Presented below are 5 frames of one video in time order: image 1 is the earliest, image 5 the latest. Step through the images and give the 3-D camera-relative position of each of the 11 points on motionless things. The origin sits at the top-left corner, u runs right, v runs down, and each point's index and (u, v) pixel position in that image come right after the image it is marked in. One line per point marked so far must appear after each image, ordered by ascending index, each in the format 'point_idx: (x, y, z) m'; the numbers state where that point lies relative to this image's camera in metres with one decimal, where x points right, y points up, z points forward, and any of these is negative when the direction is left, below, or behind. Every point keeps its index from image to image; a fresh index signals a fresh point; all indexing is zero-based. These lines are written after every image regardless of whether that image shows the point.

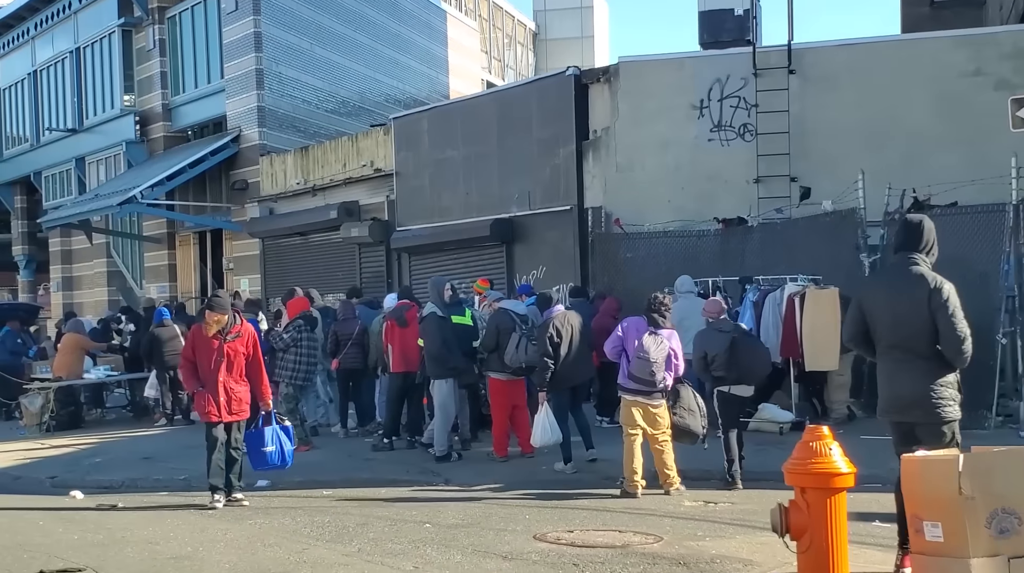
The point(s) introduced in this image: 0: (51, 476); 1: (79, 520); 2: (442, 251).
0: (-4.7, -1.9, +11.1) m
1: (-2.9, -1.6, +7.4) m
2: (-1.2, +0.6, +19.0) m
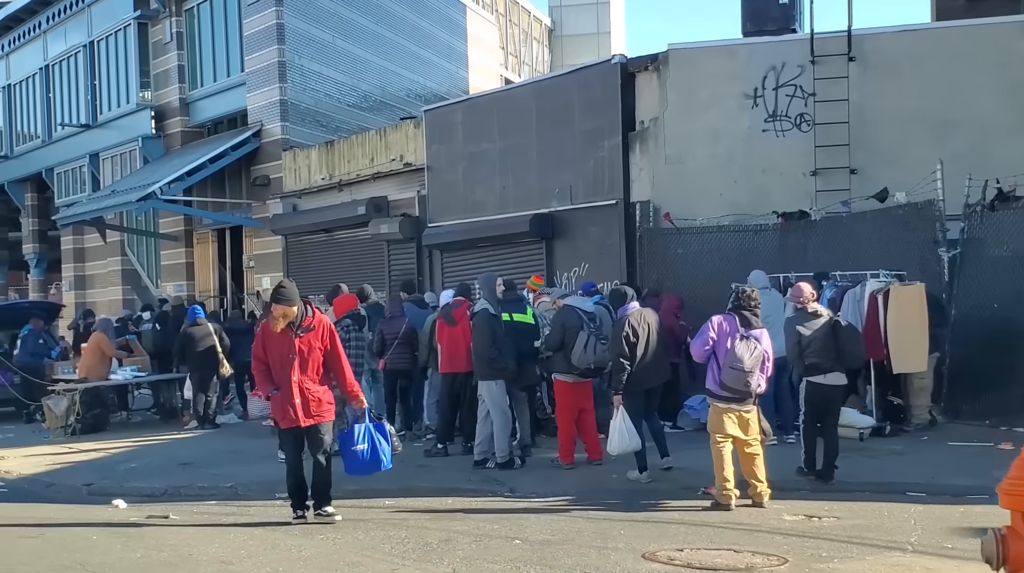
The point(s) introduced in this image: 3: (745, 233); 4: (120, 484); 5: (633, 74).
0: (-4.1, -1.9, +10.5) m
1: (-2.3, -1.6, +6.8) m
2: (-0.6, +0.7, +18.3) m
3: (+3.0, +0.7, +13.8) m
4: (-3.7, -1.9, +10.4) m
5: (+1.7, +3.0, +15.3) m
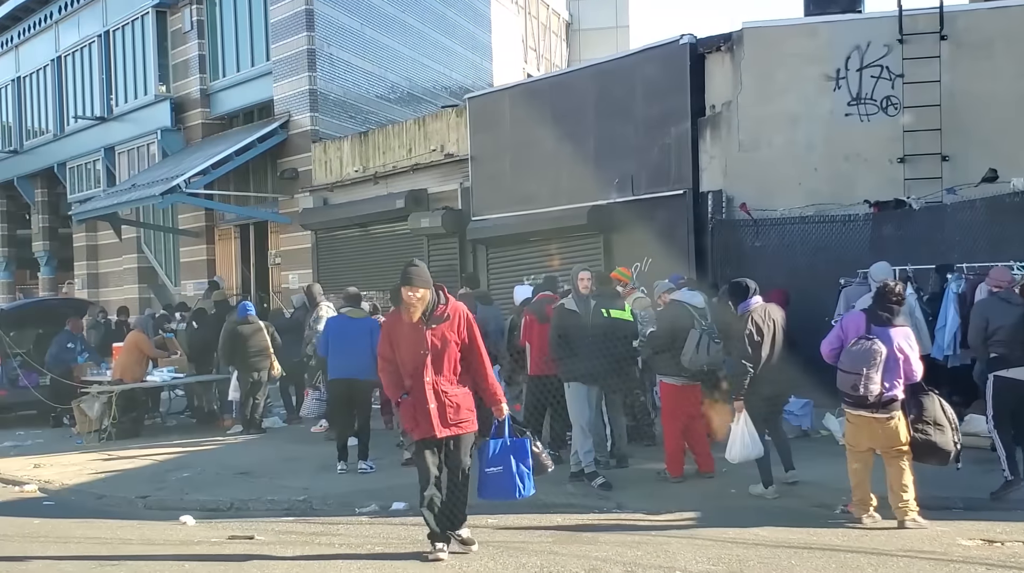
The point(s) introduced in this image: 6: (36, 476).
0: (-3.3, -1.8, +9.6) m
1: (-1.5, -1.5, +5.8) m
2: (+0.2, +0.7, +17.4) m
3: (+3.8, +0.7, +12.9) m
4: (-2.9, -1.8, +9.5) m
5: (+2.5, +3.1, +14.4) m
6: (-5.0, -2.0, +11.5) m
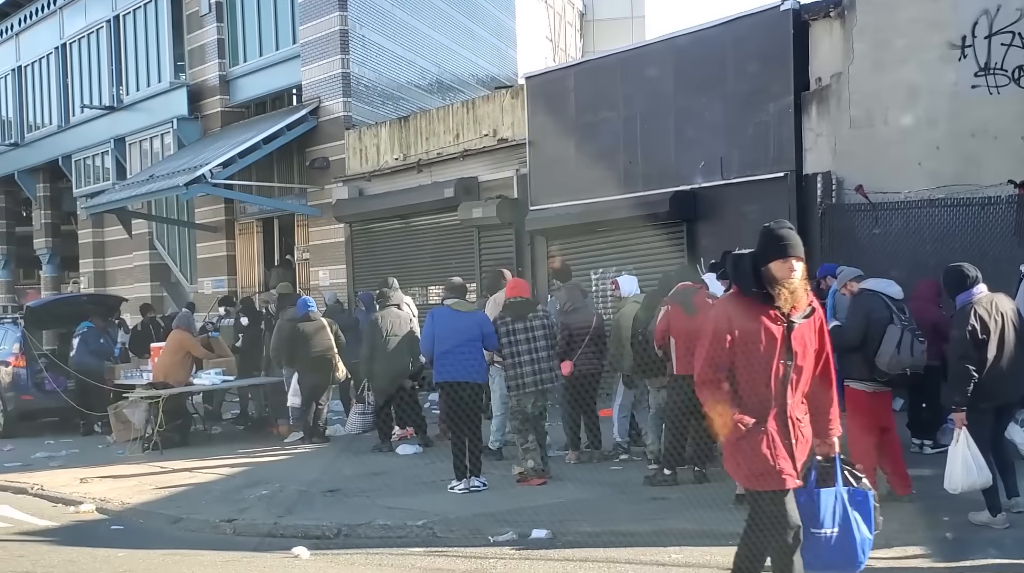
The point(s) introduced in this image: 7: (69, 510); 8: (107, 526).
0: (-2.2, -1.8, +8.2) m
1: (-0.4, -1.4, +4.5) m
2: (+1.2, +0.8, +16.1) m
3: (+4.8, +0.8, +11.6) m
4: (-1.8, -1.7, +8.1) m
5: (+3.6, +3.2, +13.1) m
6: (-3.9, -1.9, +10.1) m
7: (-3.8, -1.9, +9.4) m
8: (-3.2, -1.9, +8.5) m
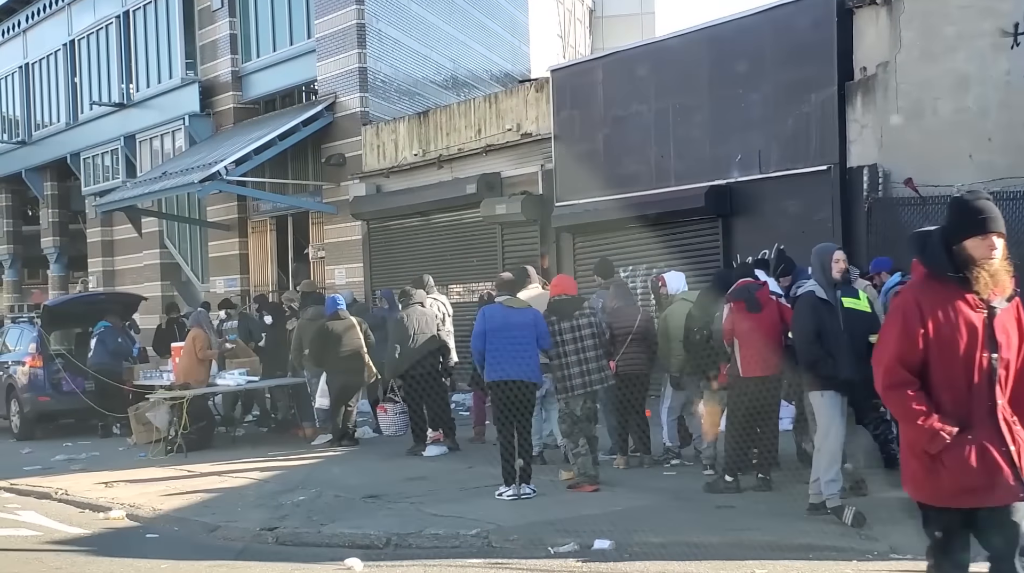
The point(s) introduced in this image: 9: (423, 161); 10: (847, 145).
0: (-1.8, -1.7, +7.8) m
1: (0.0, -1.4, +4.1) m
2: (+1.6, +0.8, +15.7) m
3: (+5.2, +0.9, +11.2) m
4: (-1.4, -1.7, +7.7) m
5: (+3.9, +3.2, +12.7) m
6: (-3.5, -1.9, +9.7) m
7: (-3.4, -1.9, +9.0) m
8: (-2.8, -1.8, +8.1) m
9: (-1.6, +2.3, +19.5) m
10: (+3.9, +1.6, +12.7) m
